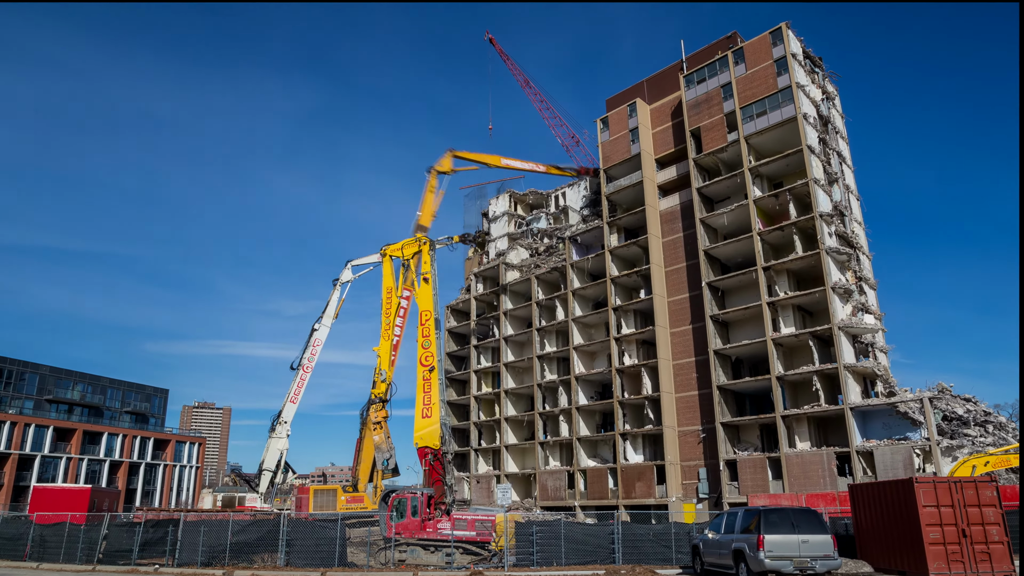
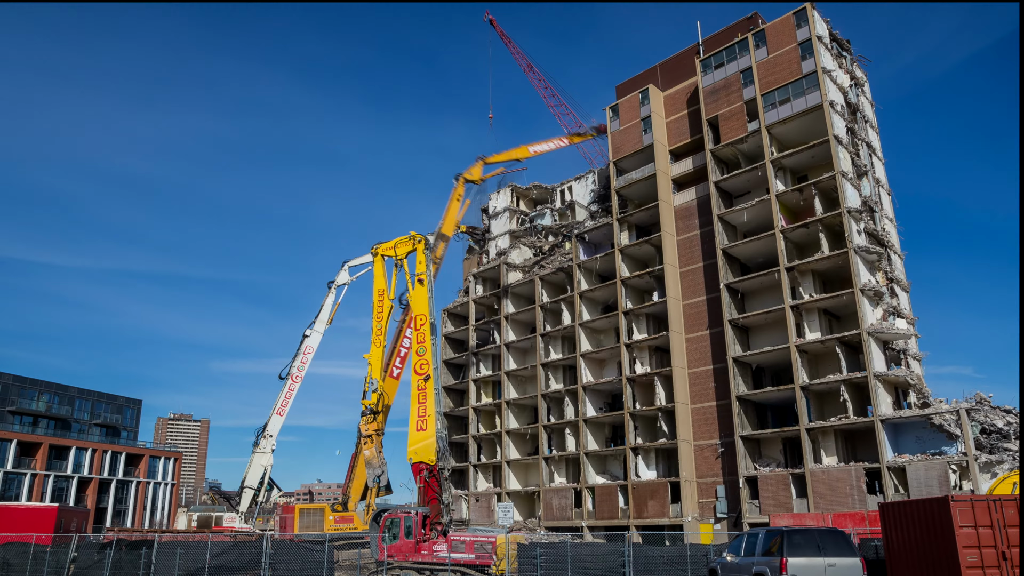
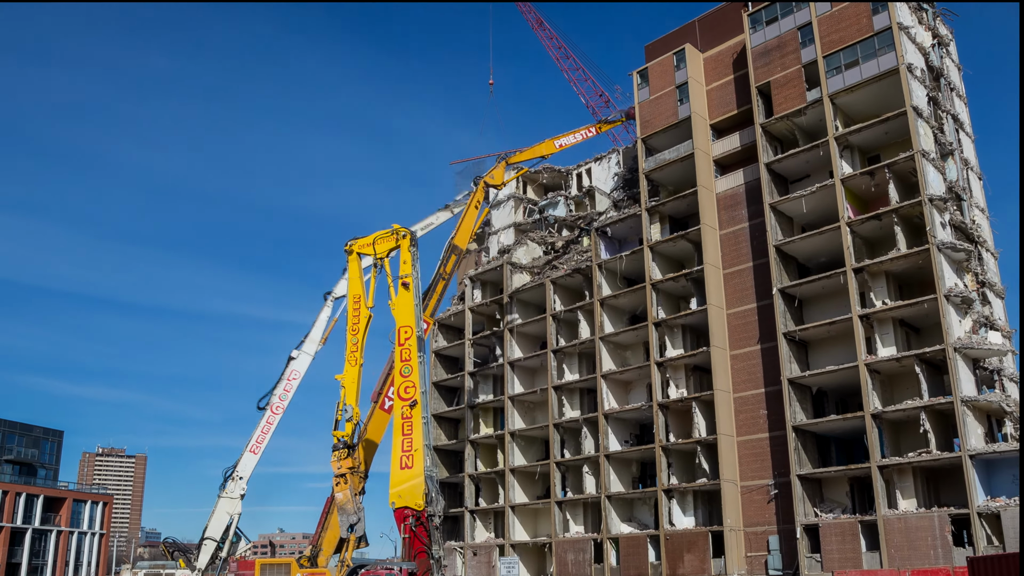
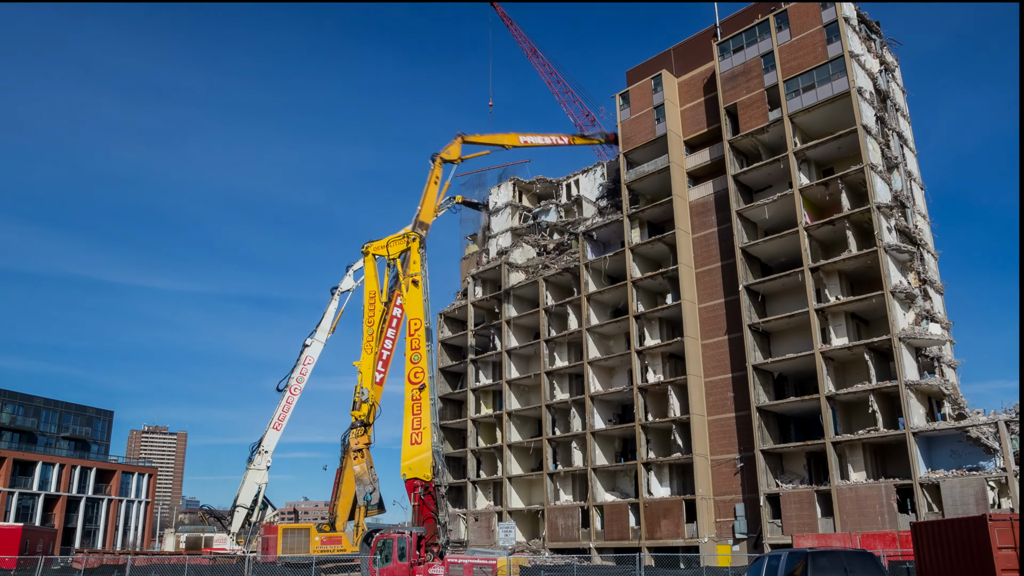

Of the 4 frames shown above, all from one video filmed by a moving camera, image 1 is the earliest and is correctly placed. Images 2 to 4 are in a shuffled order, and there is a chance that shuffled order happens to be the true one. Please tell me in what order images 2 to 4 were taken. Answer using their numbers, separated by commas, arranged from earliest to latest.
2, 4, 3
